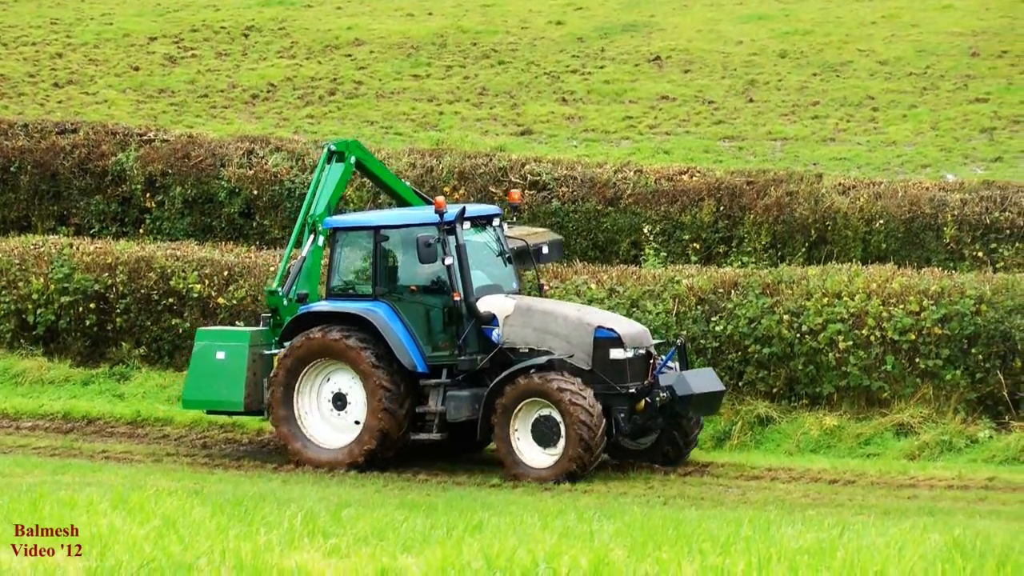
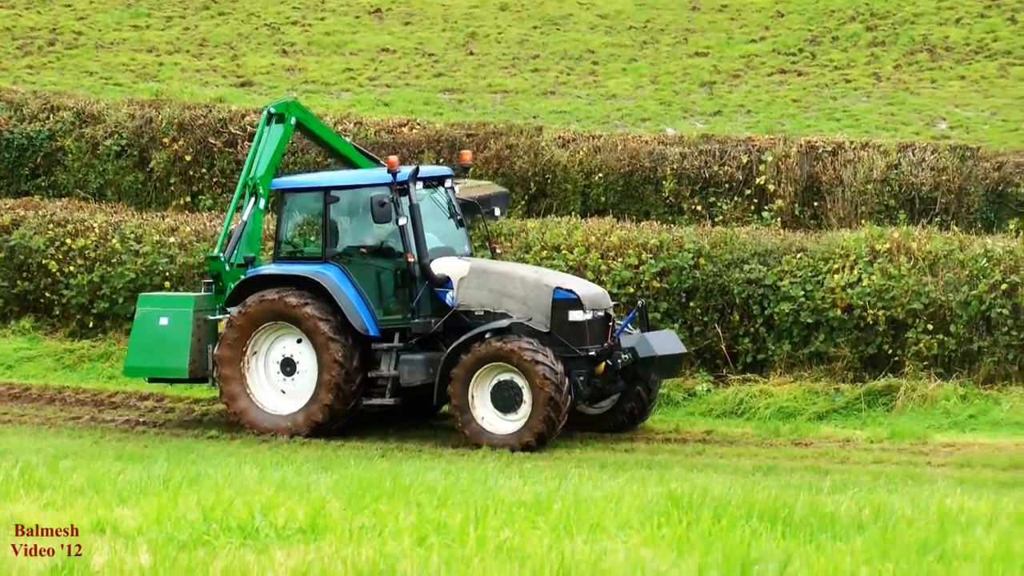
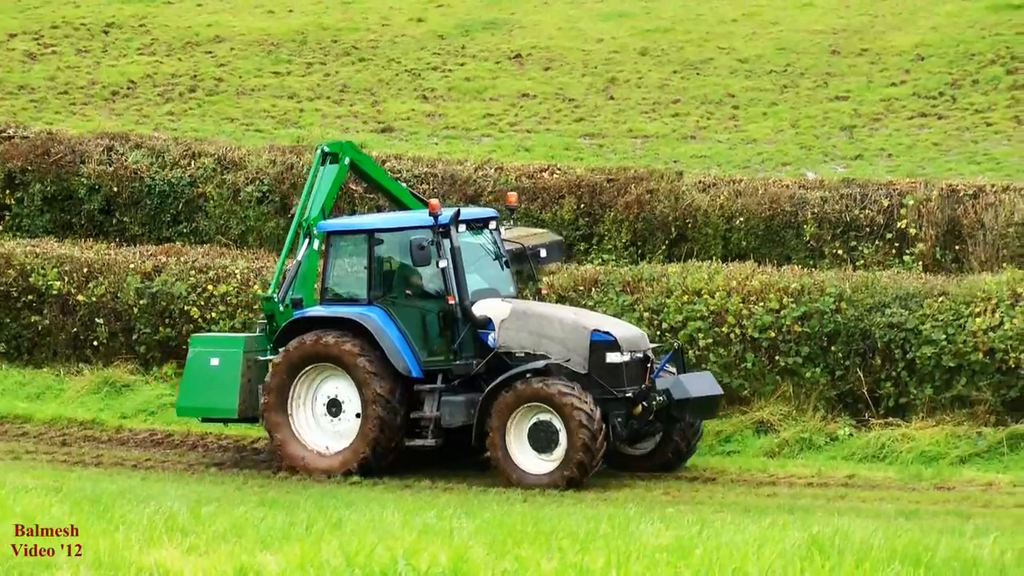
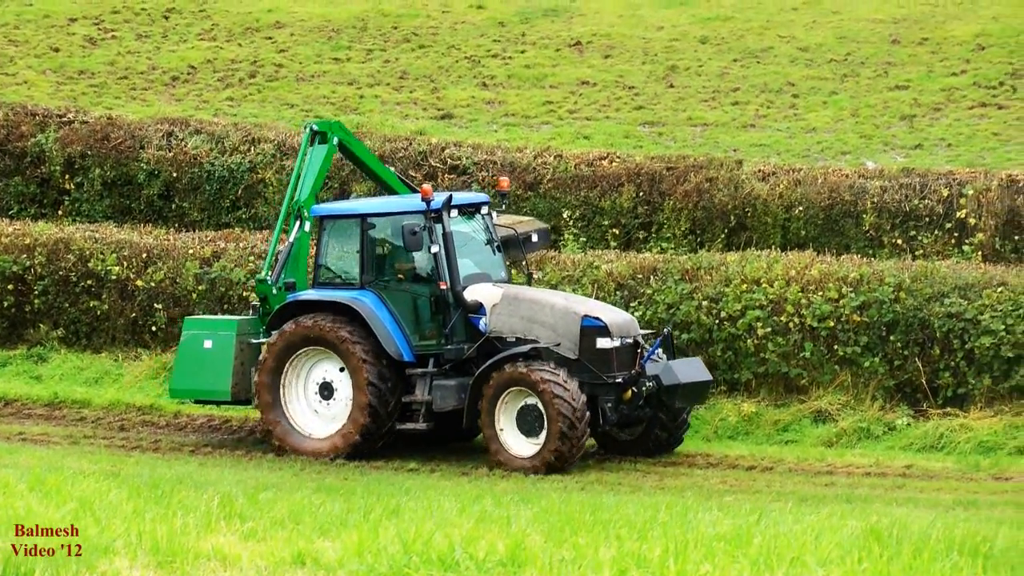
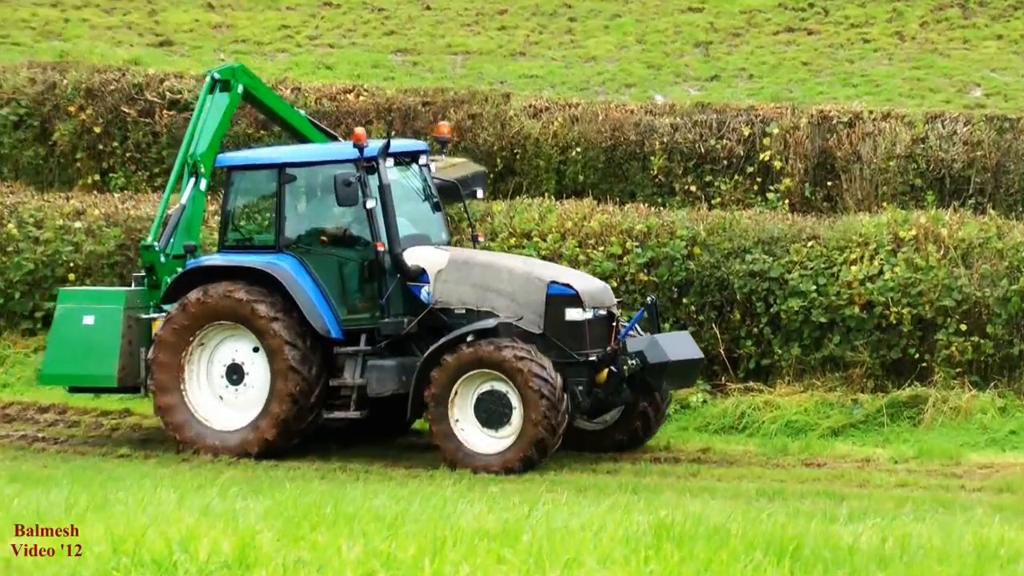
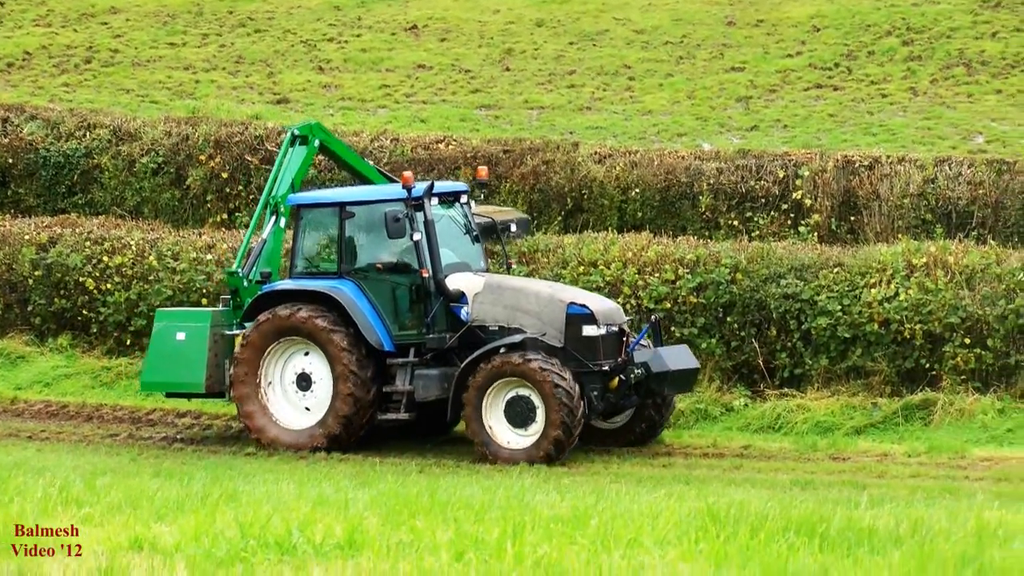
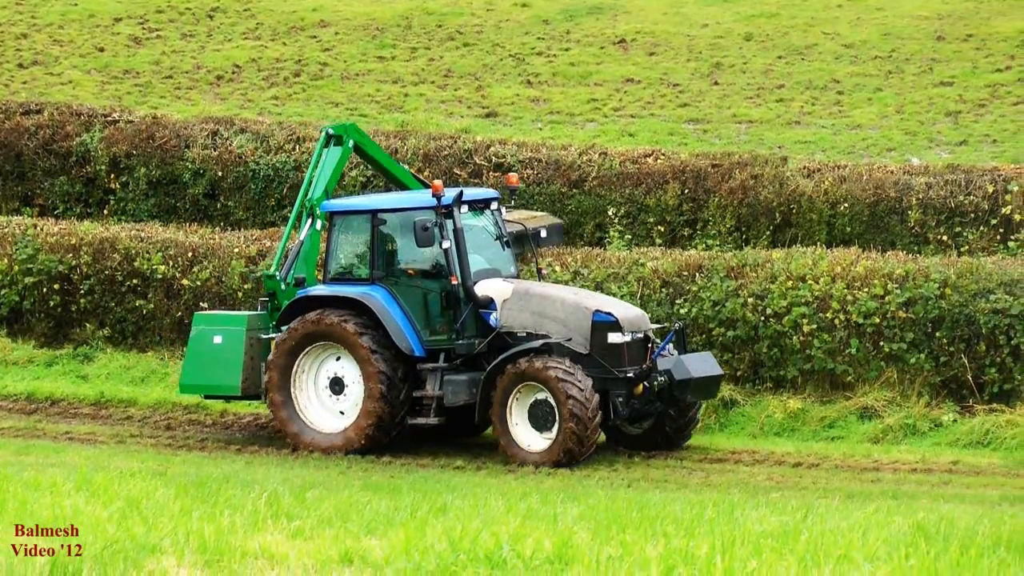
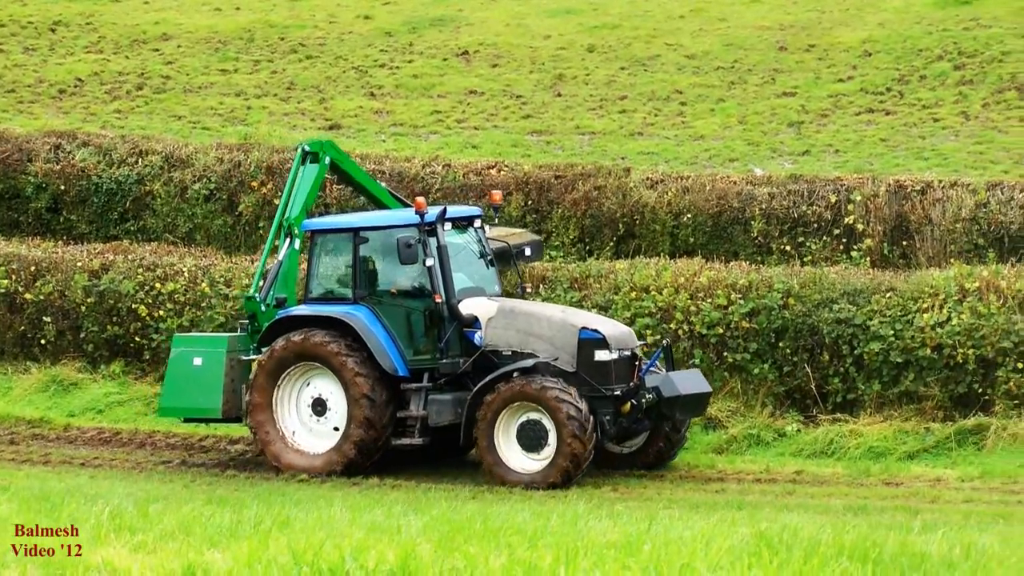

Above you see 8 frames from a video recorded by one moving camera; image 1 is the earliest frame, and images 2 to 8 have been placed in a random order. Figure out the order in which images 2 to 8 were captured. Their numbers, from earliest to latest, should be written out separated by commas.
7, 4, 3, 8, 6, 2, 5
